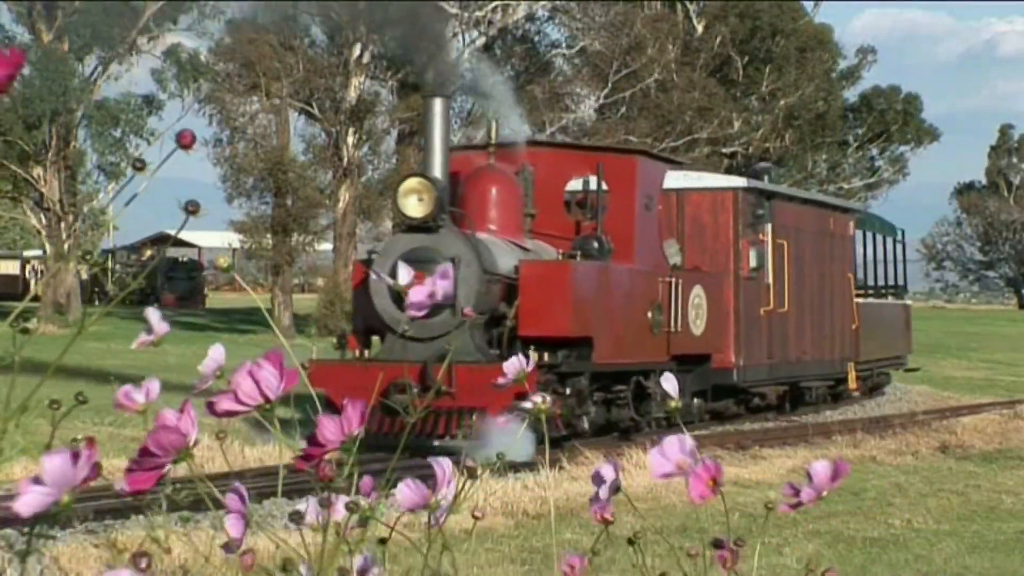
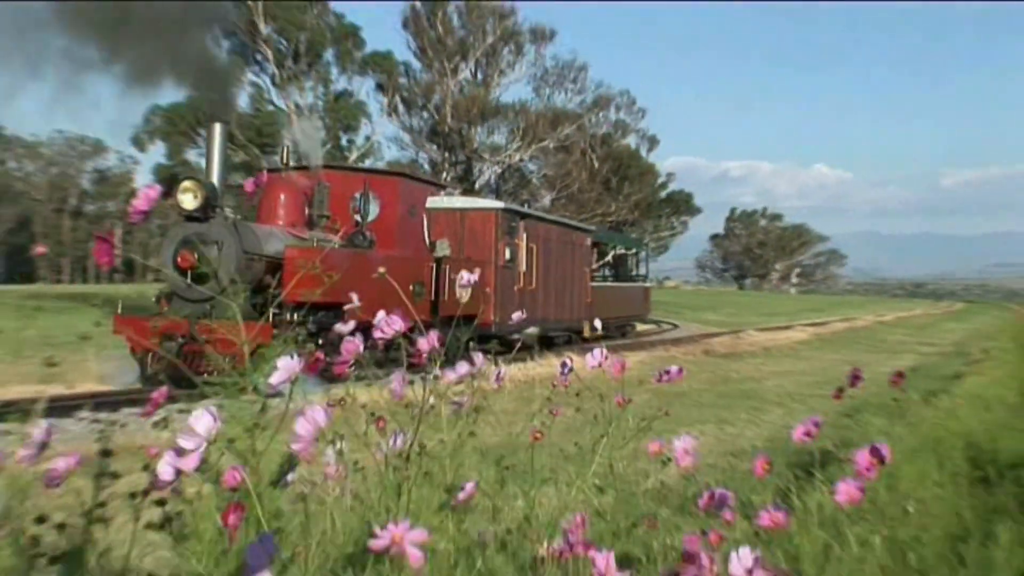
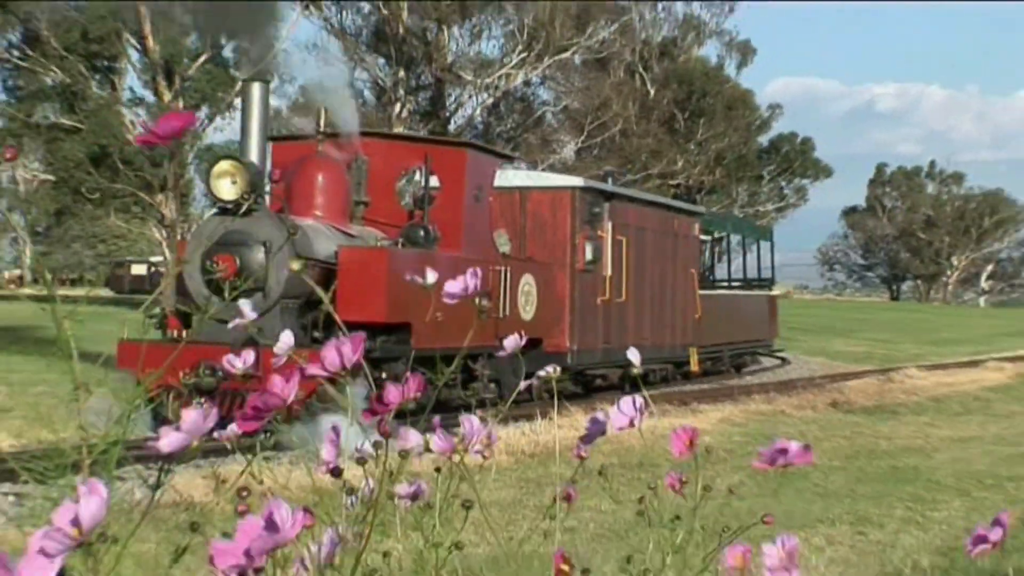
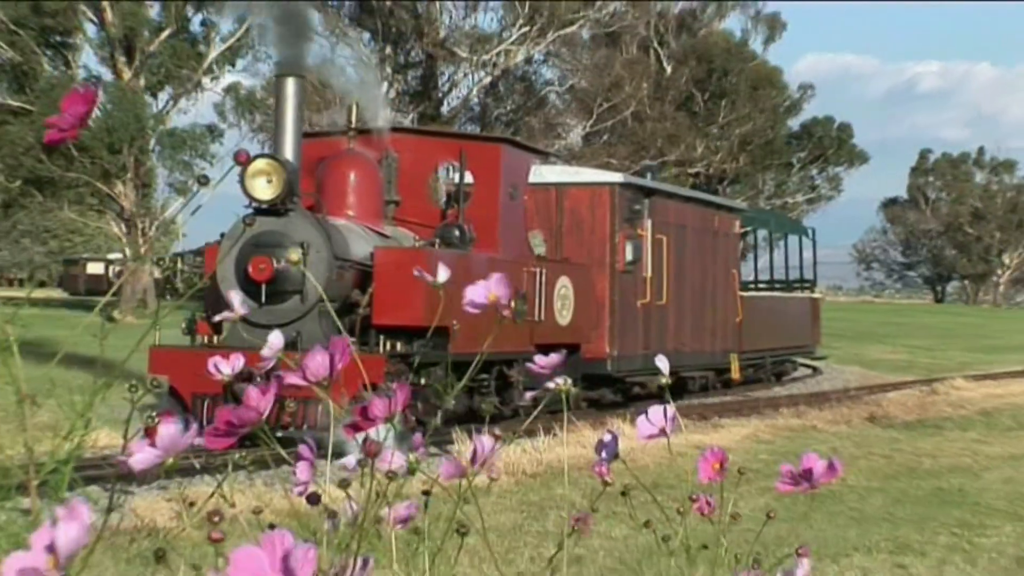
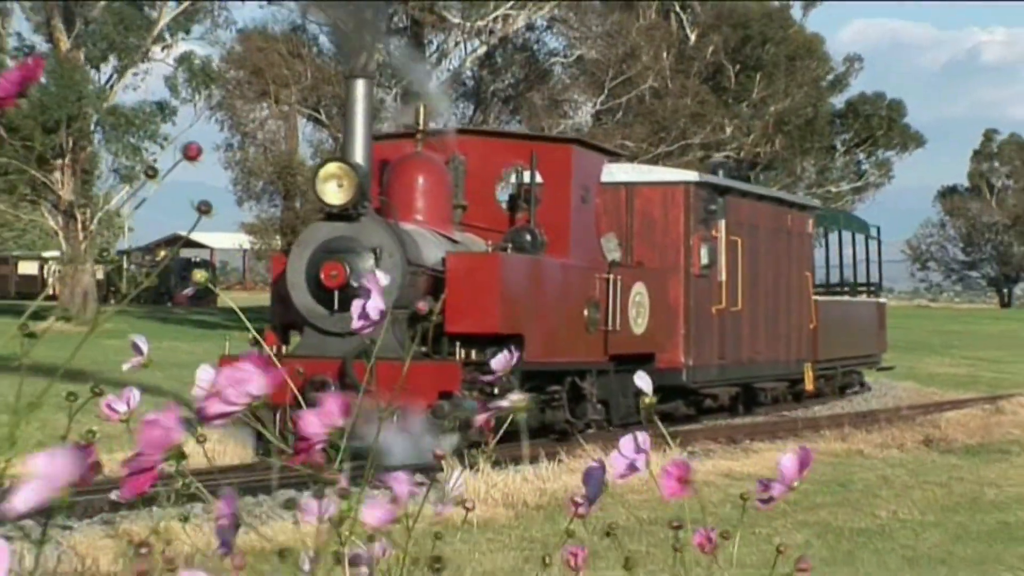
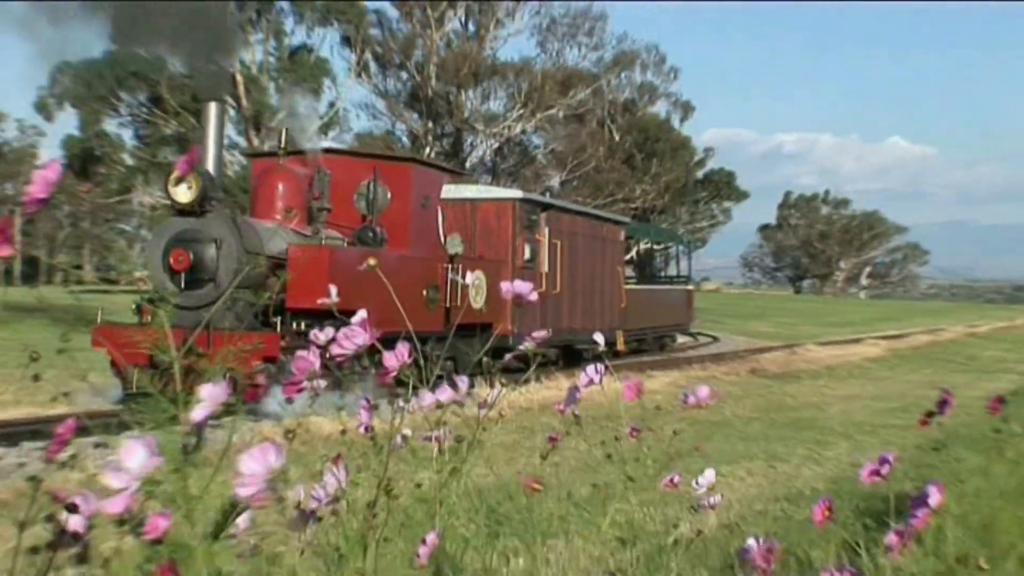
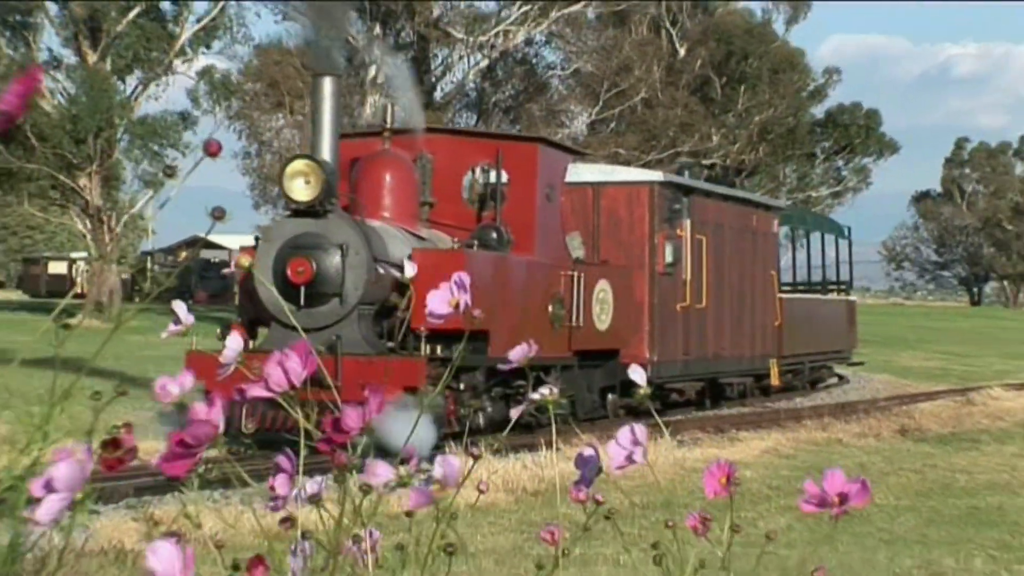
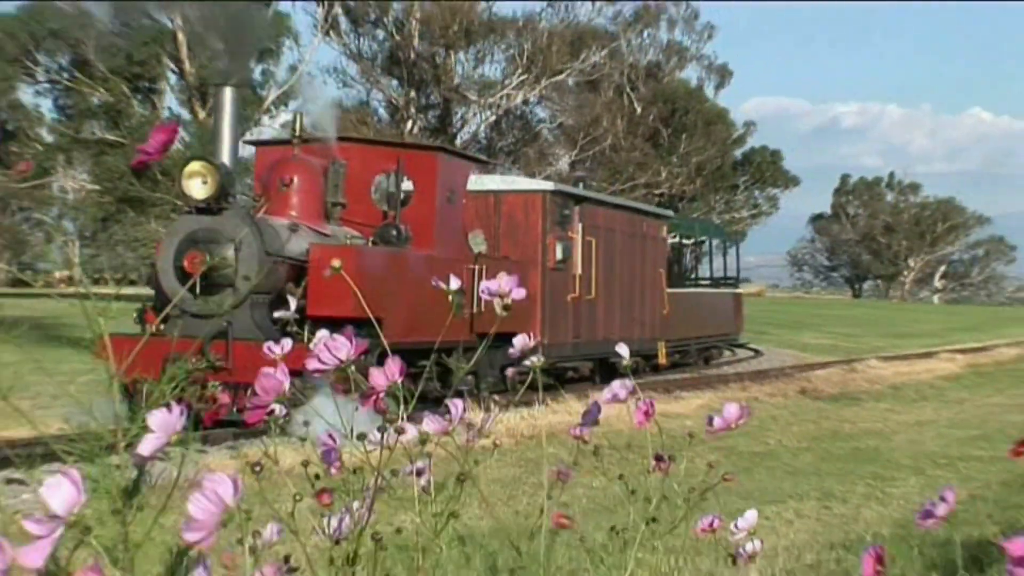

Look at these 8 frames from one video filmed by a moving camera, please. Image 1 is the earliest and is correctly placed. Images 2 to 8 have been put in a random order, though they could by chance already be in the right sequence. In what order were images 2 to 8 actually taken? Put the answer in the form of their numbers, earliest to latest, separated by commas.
5, 7, 4, 3, 8, 6, 2
